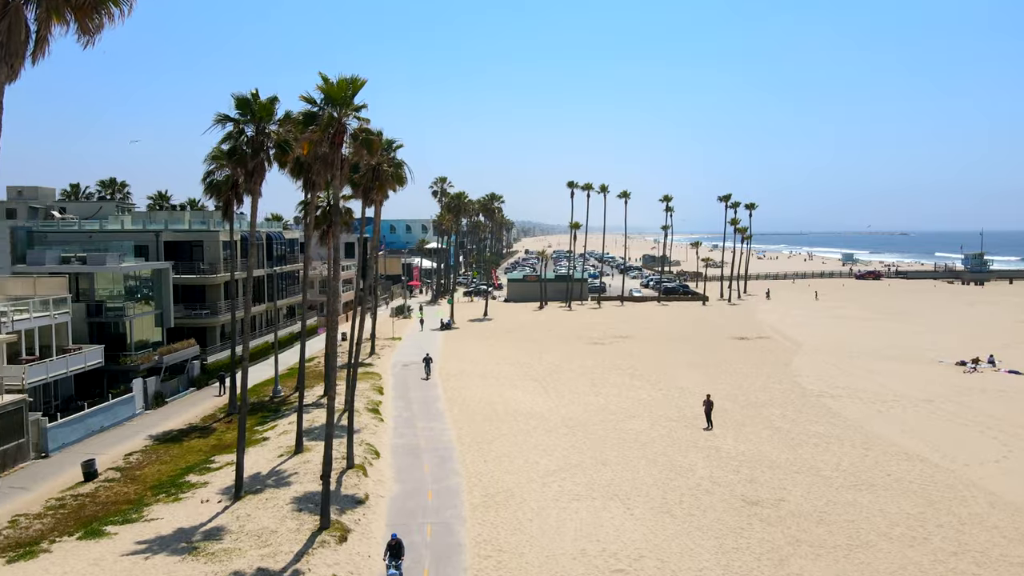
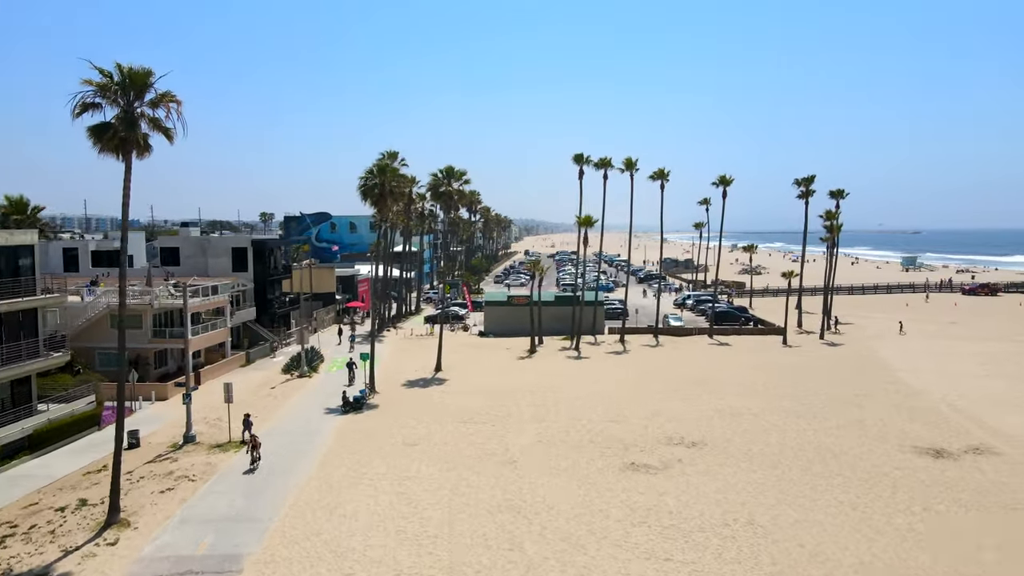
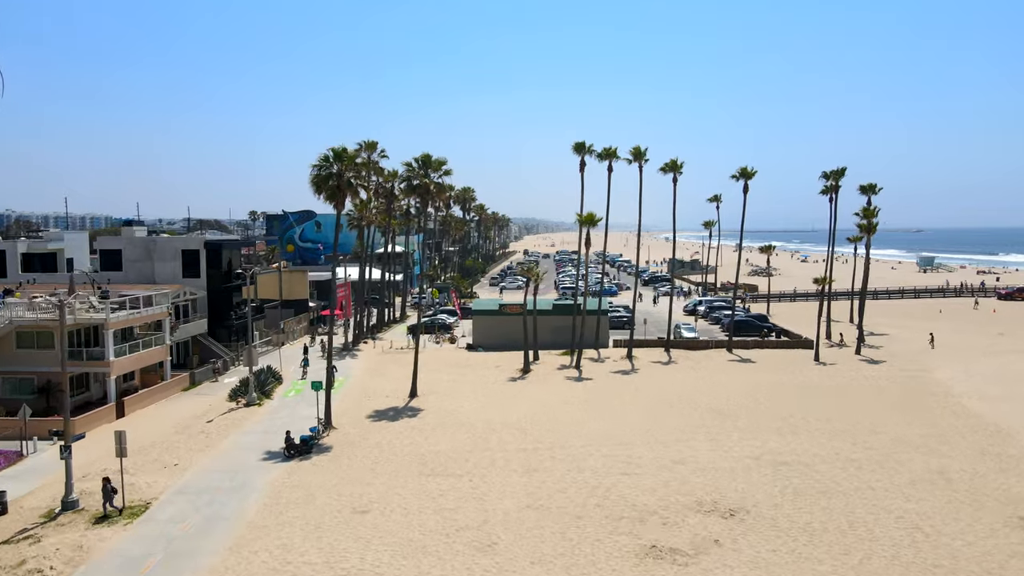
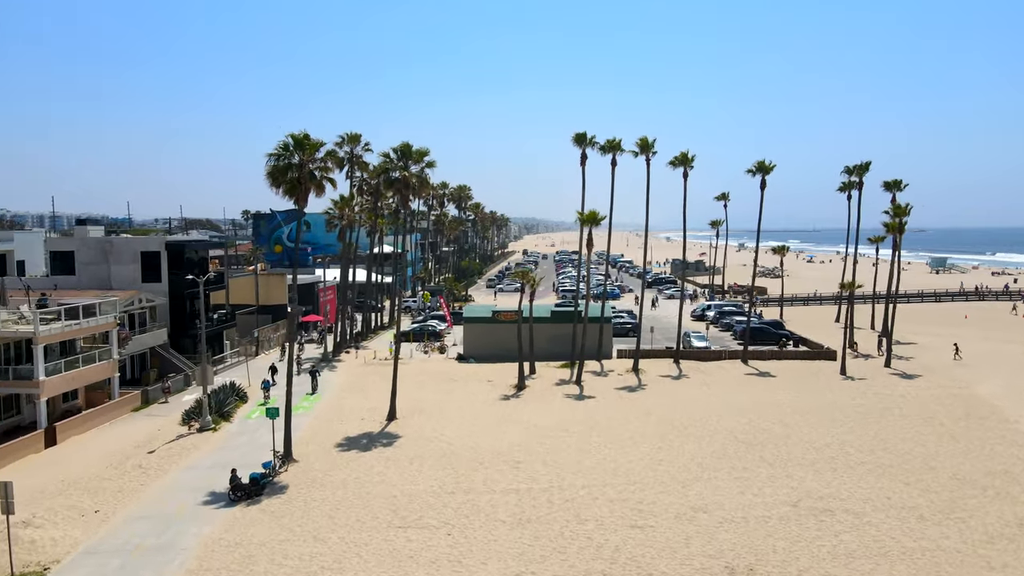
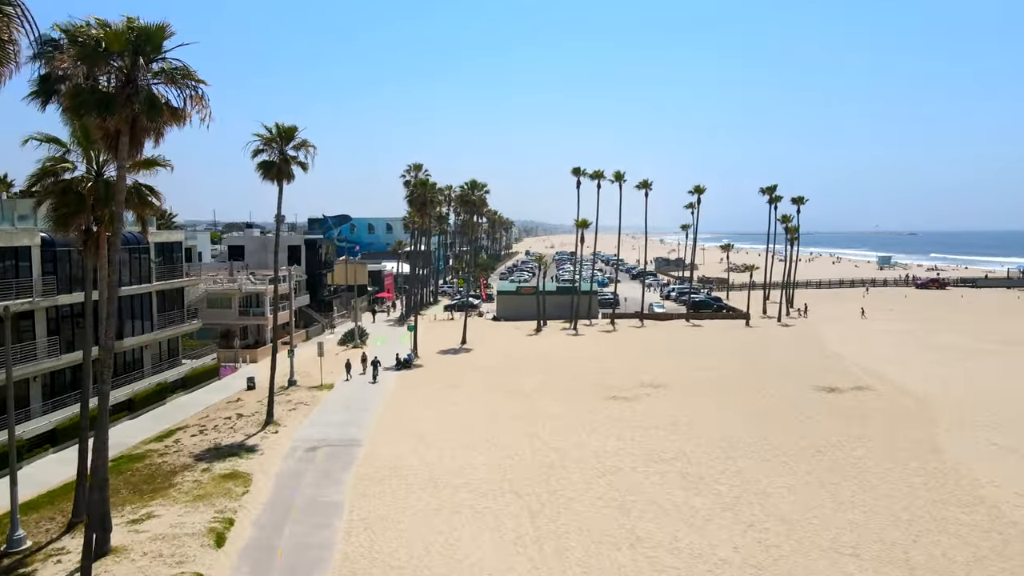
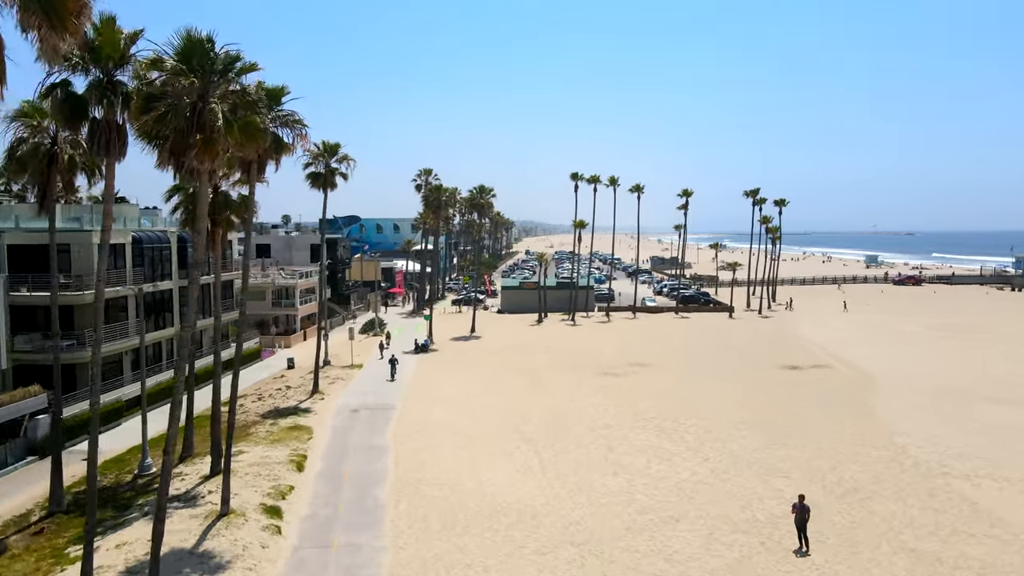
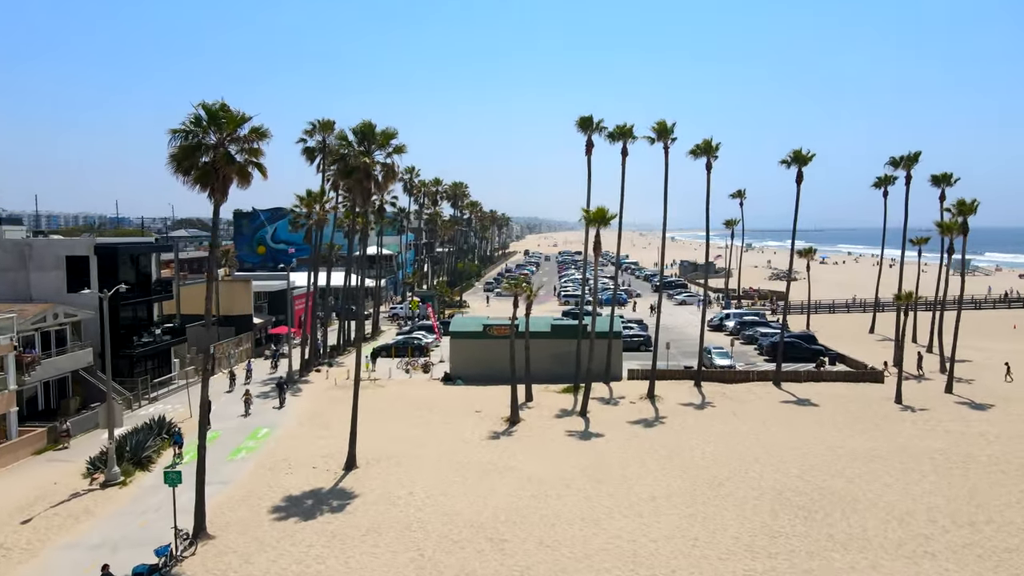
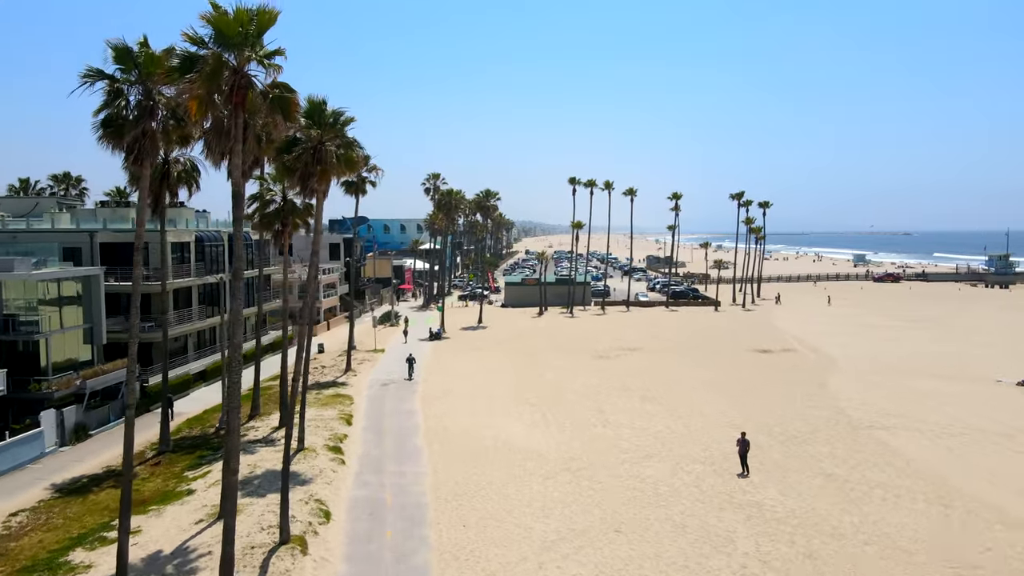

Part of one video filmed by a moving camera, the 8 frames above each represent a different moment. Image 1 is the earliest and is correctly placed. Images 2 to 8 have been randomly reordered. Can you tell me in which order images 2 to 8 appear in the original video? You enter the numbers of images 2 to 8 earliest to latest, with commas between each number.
8, 6, 5, 2, 3, 4, 7
